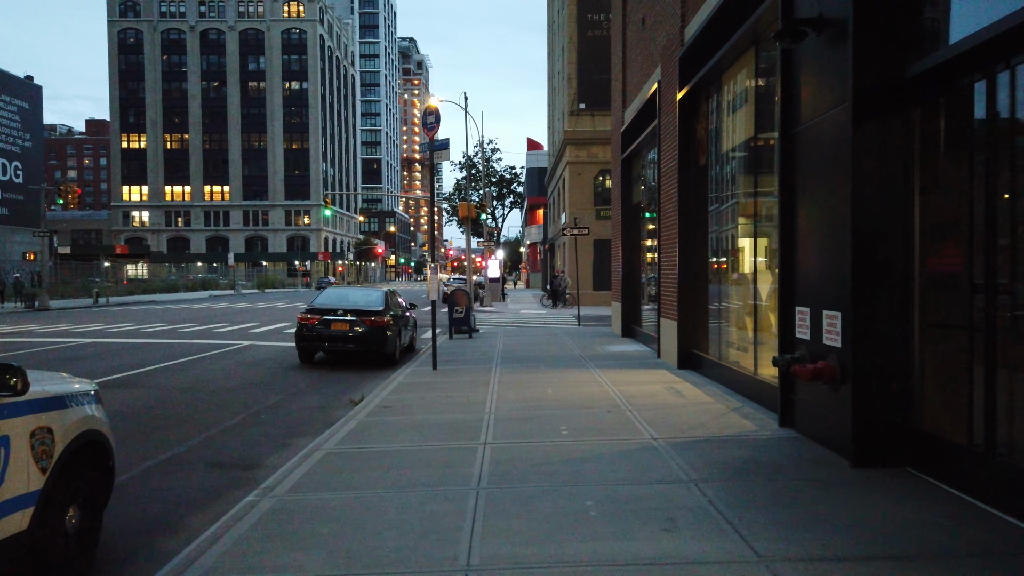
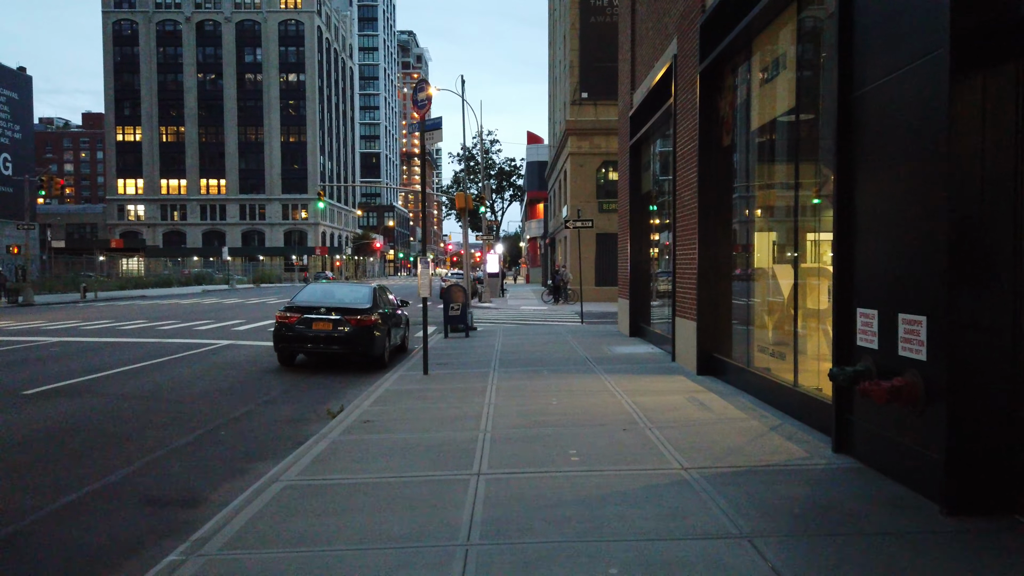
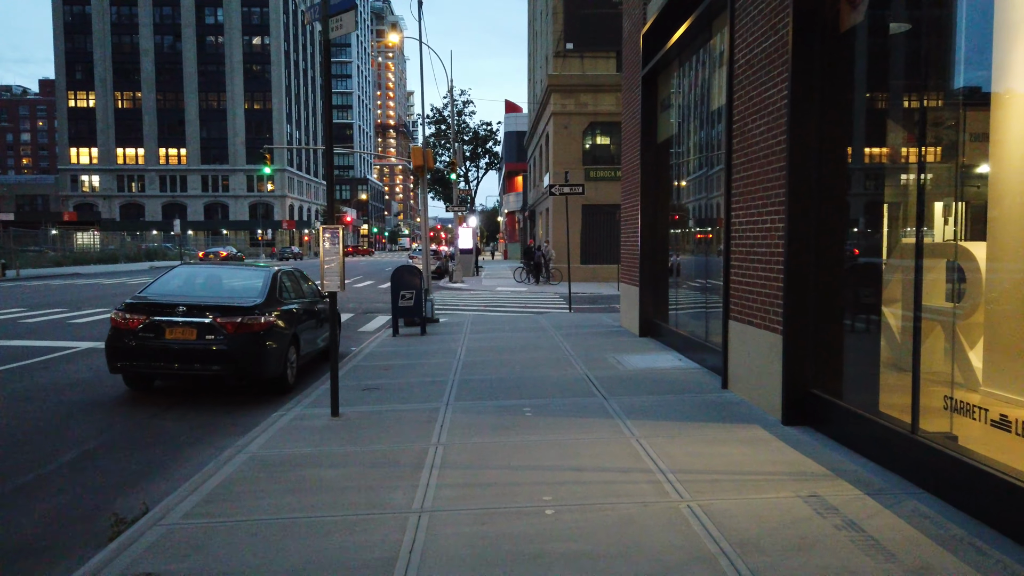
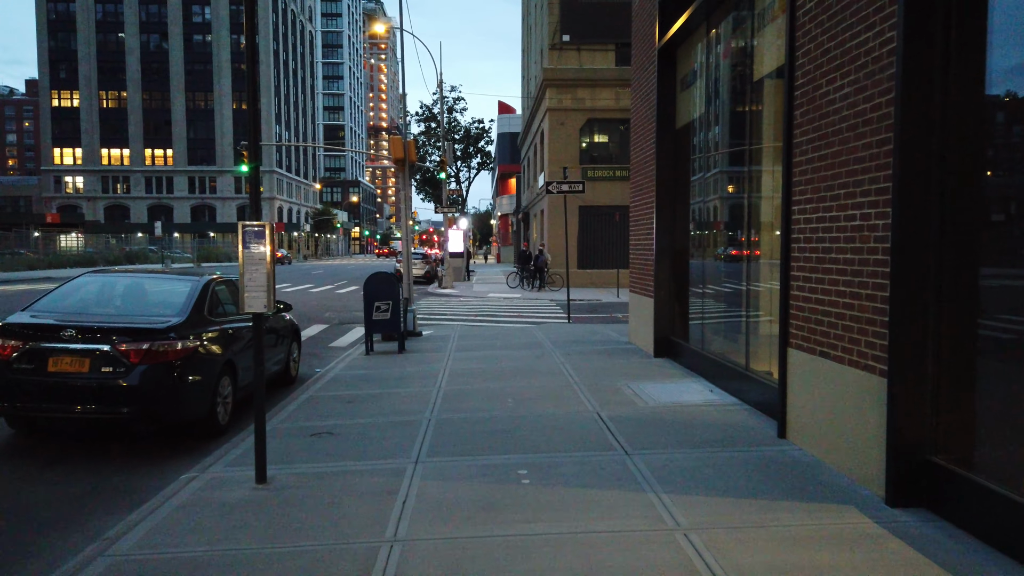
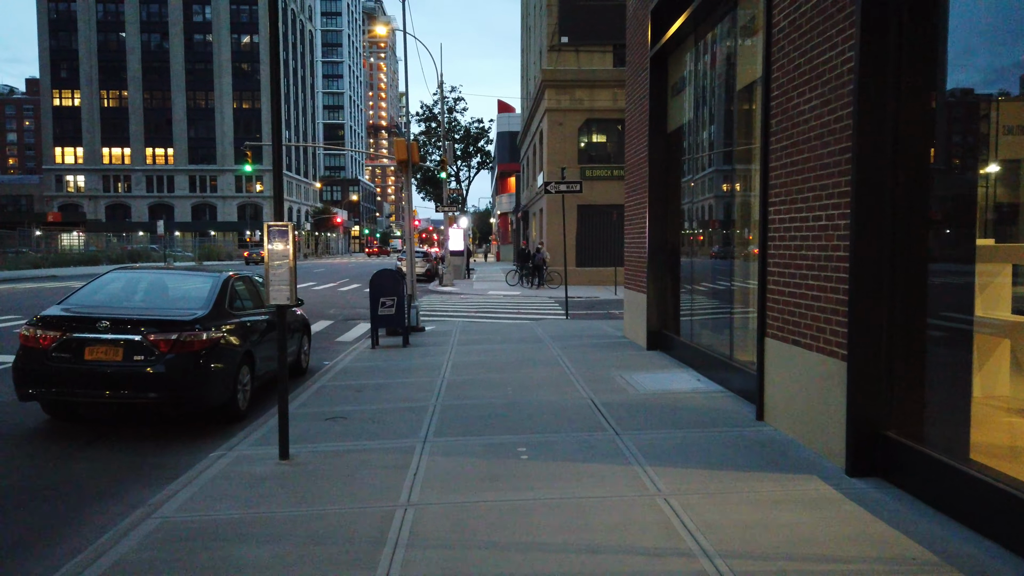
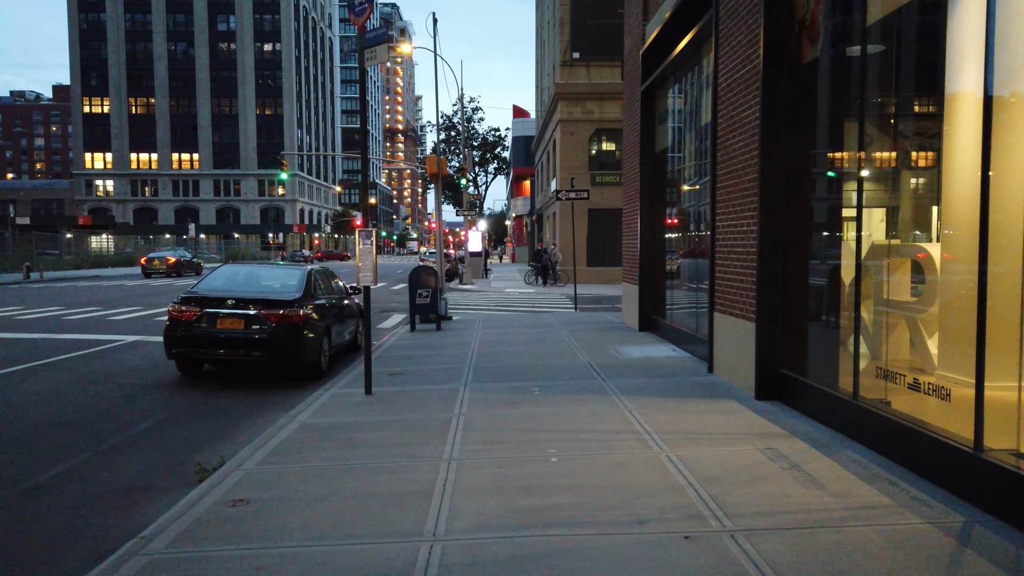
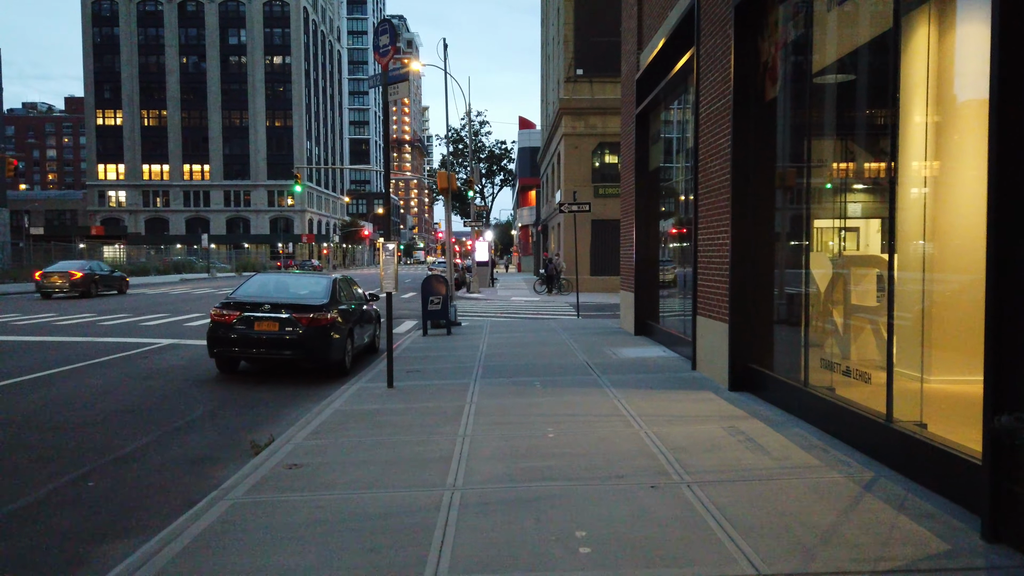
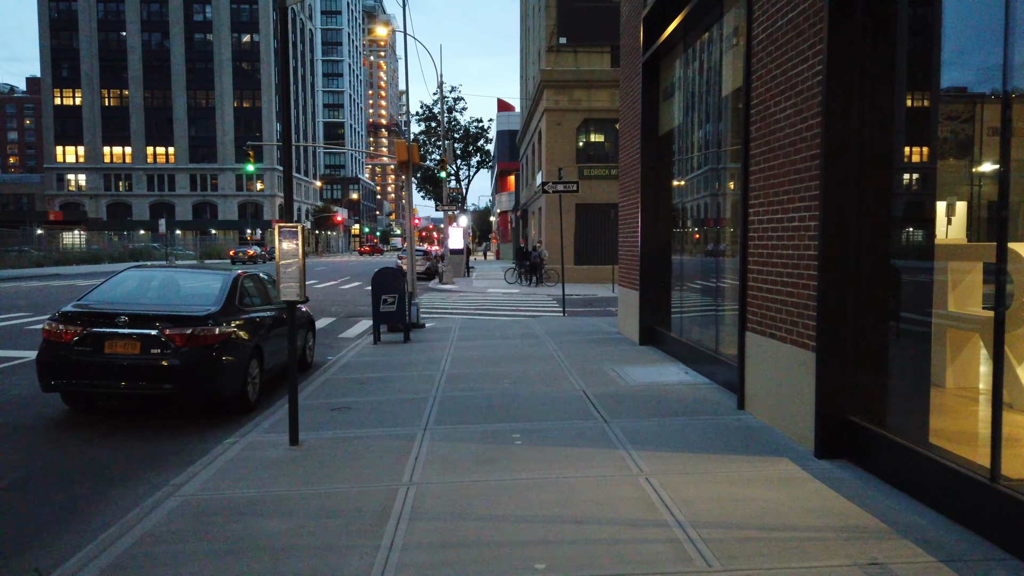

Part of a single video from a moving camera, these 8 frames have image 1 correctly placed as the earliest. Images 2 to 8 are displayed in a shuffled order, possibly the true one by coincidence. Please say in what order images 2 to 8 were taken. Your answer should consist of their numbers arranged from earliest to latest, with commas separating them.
2, 7, 6, 3, 8, 5, 4
